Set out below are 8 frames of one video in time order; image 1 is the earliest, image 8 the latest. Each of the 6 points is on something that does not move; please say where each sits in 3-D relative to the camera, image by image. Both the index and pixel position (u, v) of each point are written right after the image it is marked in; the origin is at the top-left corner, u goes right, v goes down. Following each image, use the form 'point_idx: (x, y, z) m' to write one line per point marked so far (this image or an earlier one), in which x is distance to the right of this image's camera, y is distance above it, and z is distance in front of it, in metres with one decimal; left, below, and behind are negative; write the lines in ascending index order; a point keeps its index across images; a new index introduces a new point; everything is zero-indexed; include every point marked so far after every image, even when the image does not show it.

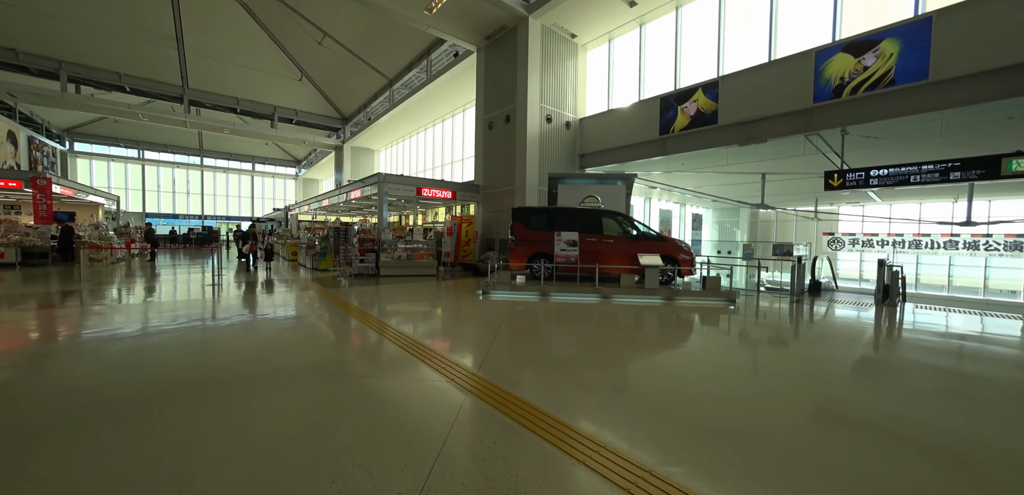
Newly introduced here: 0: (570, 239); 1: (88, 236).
0: (+1.2, +0.2, +7.2) m
1: (-15.2, +0.4, +12.5) m
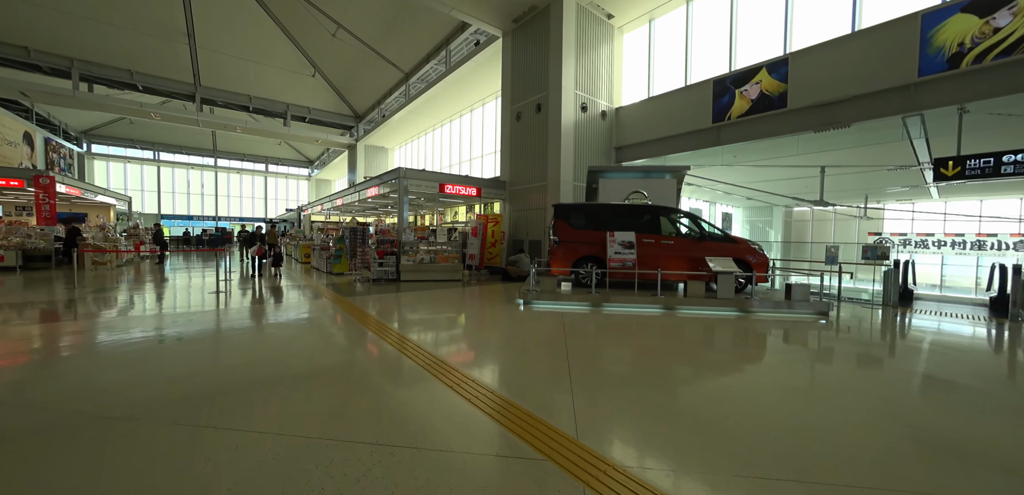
0: (+2.0, +0.1, +6.2) m
1: (-14.3, +0.3, +11.9) m
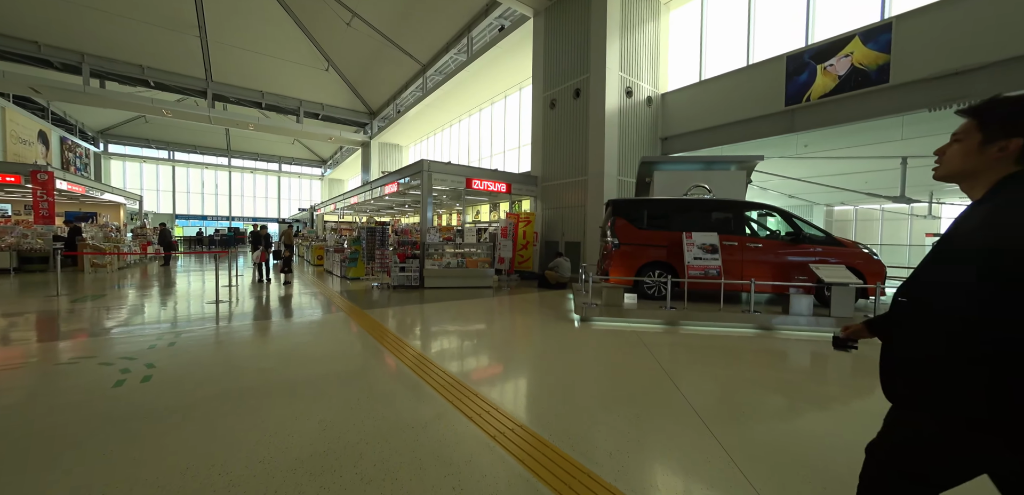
0: (+2.8, +0.1, +5.0) m
1: (-13.3, +0.3, +11.2) m
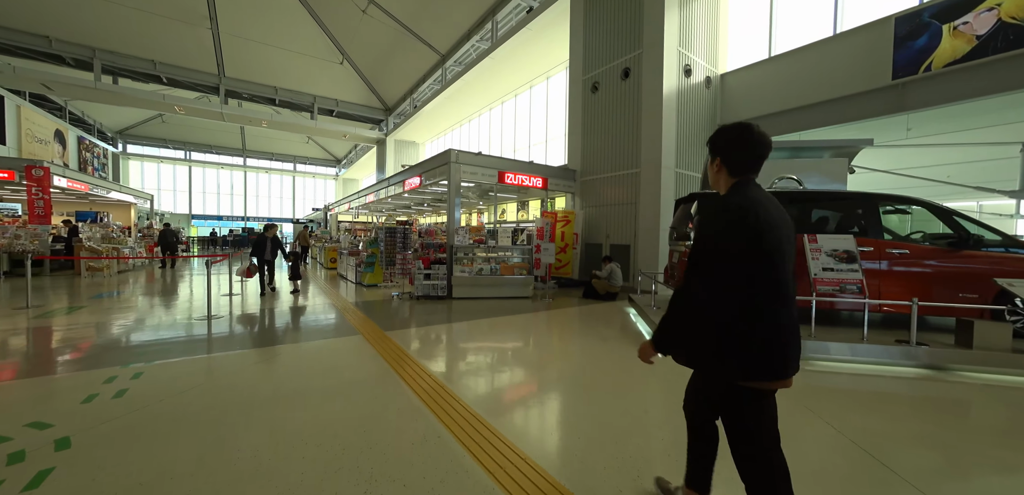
0: (+3.5, 0.0, +3.7) m
1: (-12.4, +0.2, +10.4) m
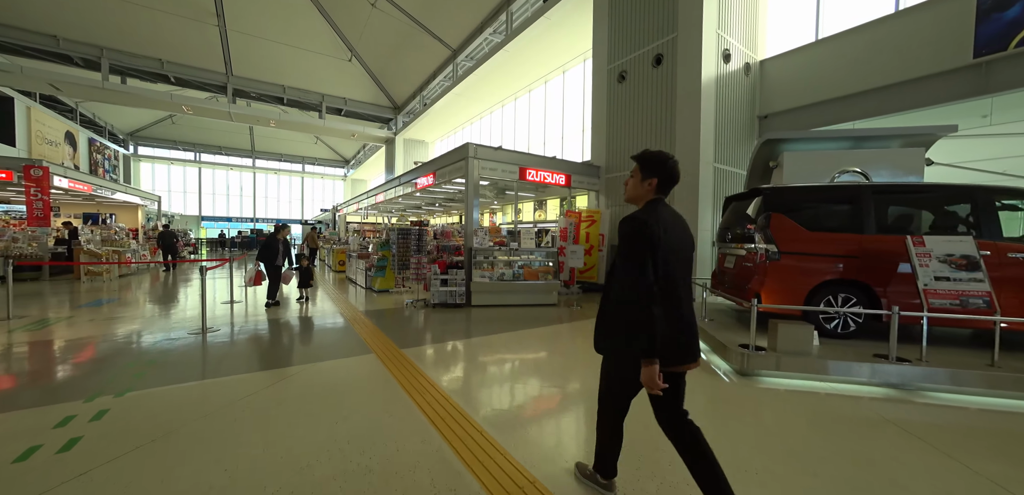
0: (+3.9, 0.0, +3.1) m
1: (-11.9, +0.2, +10.0) m
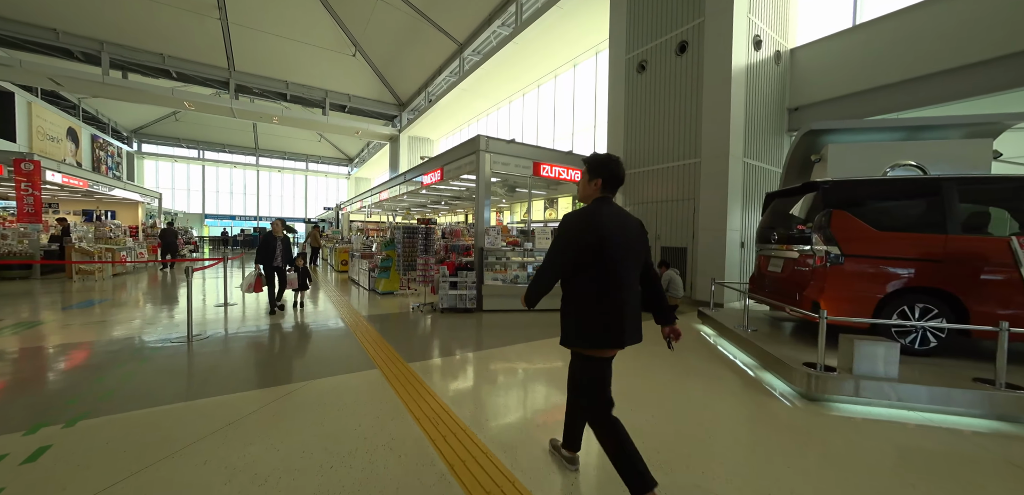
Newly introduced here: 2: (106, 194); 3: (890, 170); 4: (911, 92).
0: (+4.1, -0.1, +2.6) m
1: (-11.6, +0.2, +9.7) m
2: (-16.1, +2.1, +13.9) m
3: (+5.1, +1.0, +4.8) m
4: (+7.5, +2.9, +6.6) m
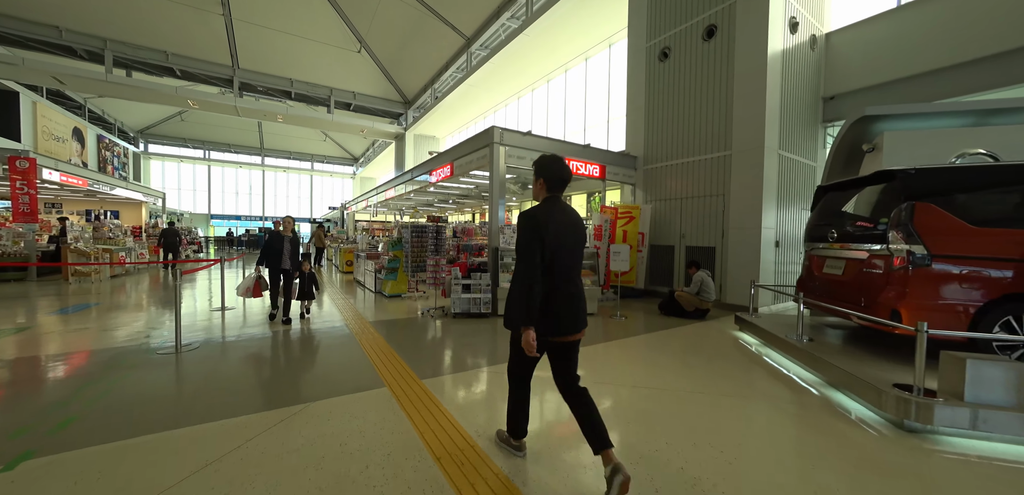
0: (+4.3, -0.1, +2.1) m
1: (-11.3, +0.2, +9.4) m
2: (-15.7, +2.1, +13.7) m
3: (+5.4, +1.1, +4.2) m
4: (+7.8, +2.9, +6.1) m
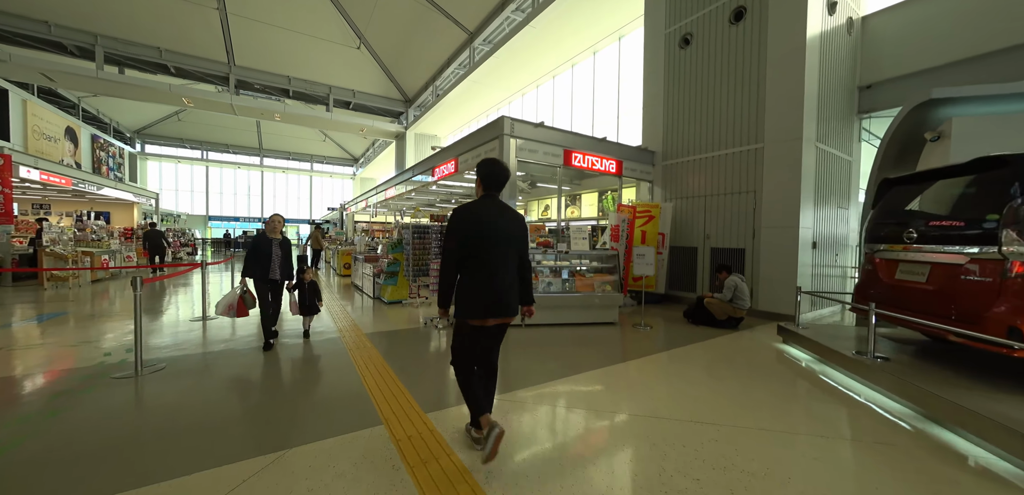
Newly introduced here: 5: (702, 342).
0: (+4.5, -0.1, +1.5) m
1: (-11.1, +0.2, +8.8) m
2: (-15.5, +2.0, +13.2) m
3: (+5.5, +1.0, +3.7) m
4: (+7.9, +2.9, +5.5) m
5: (+2.6, -1.3, +4.7) m
